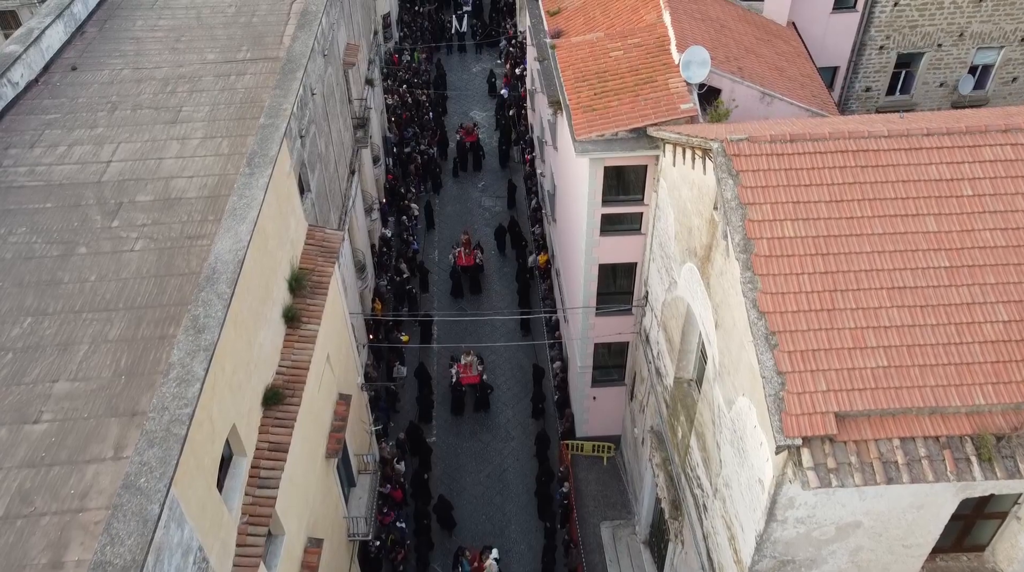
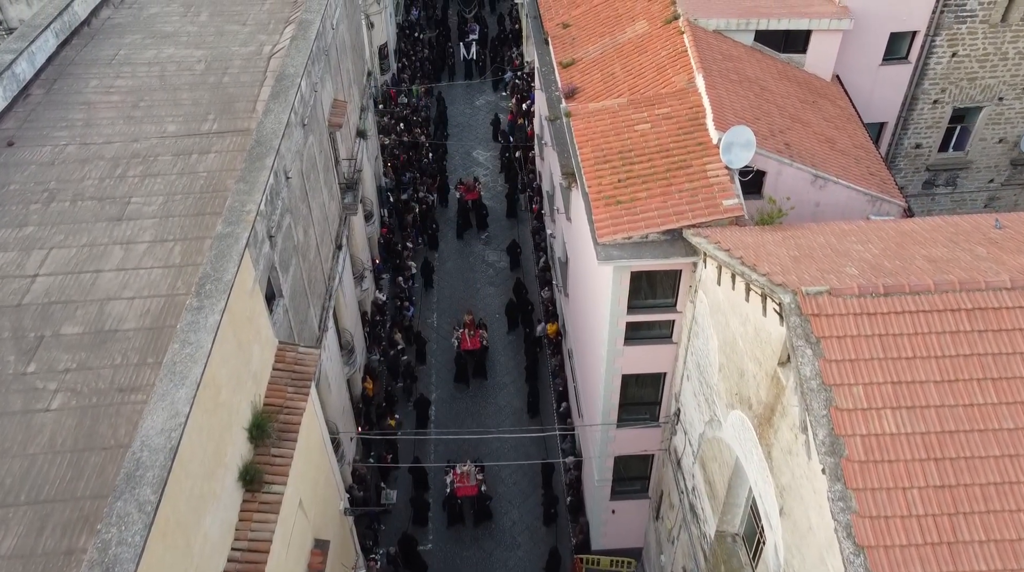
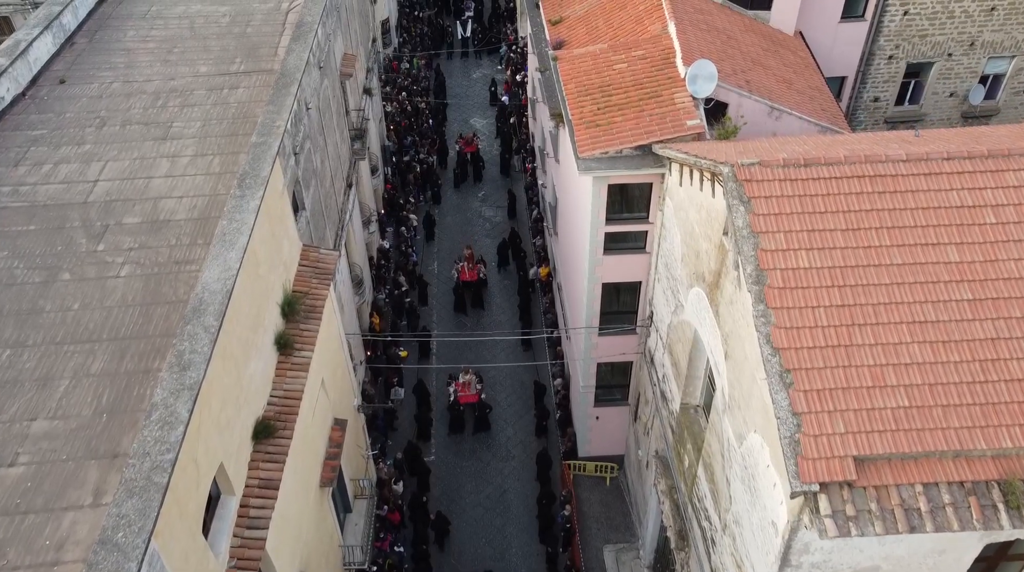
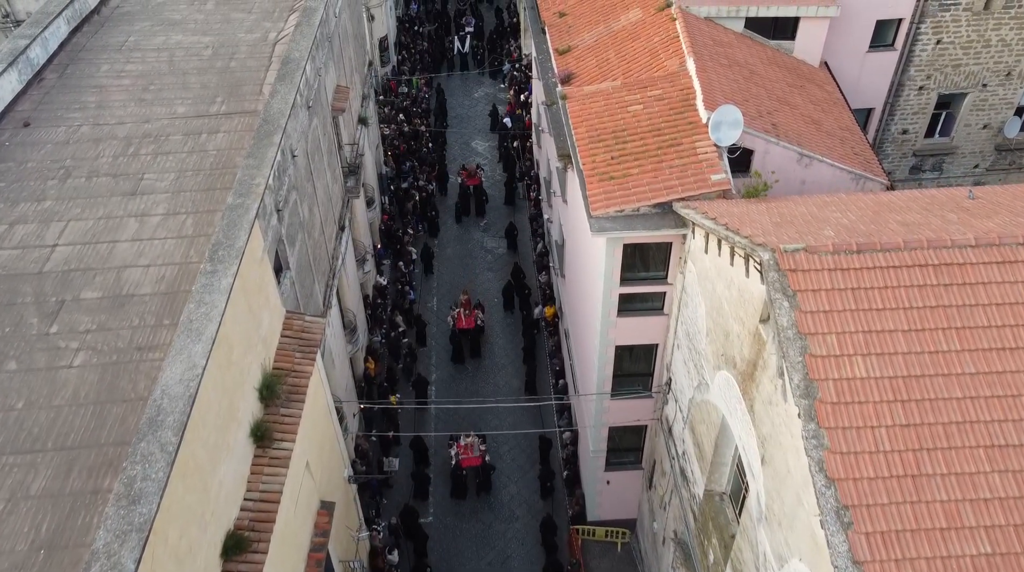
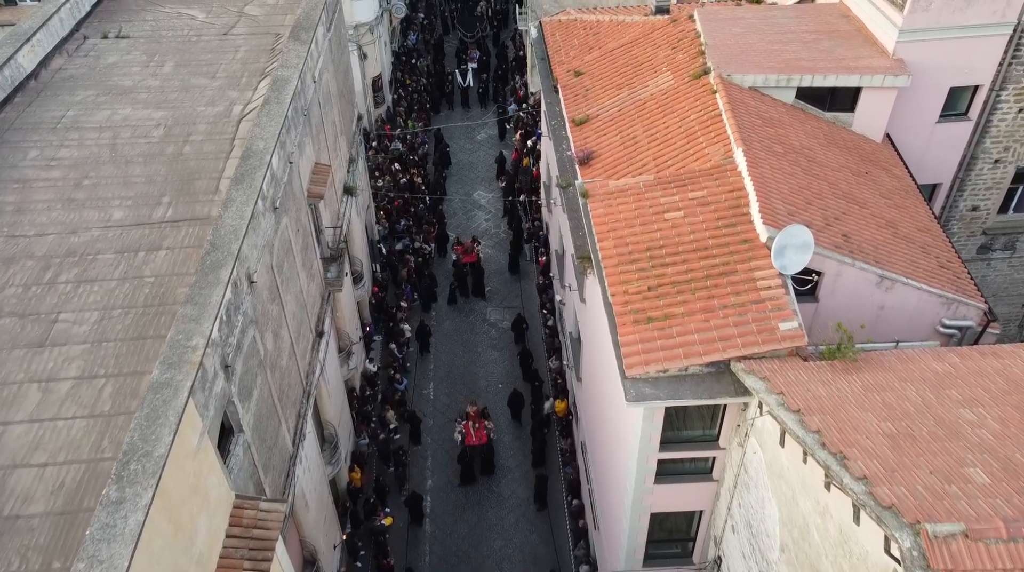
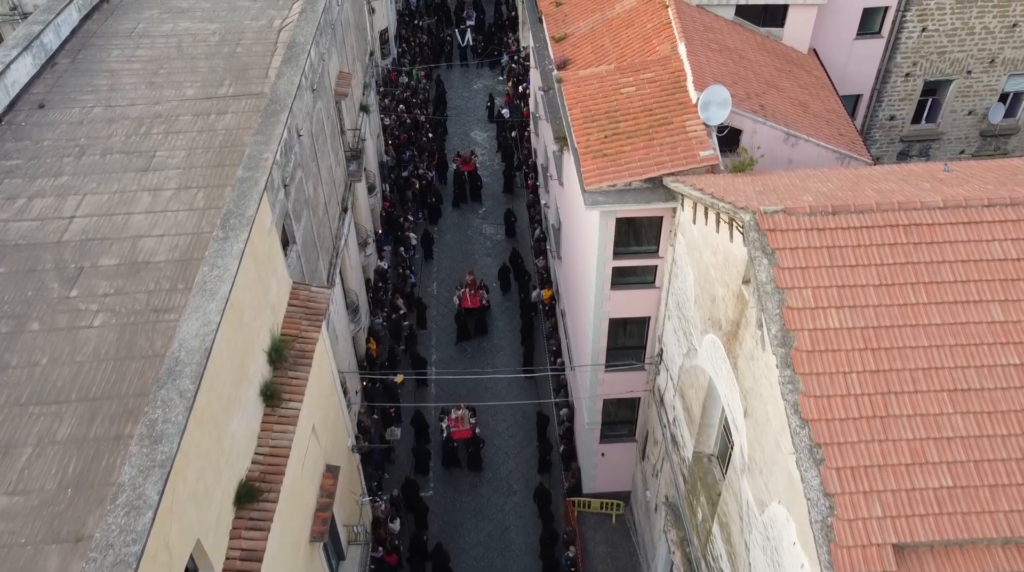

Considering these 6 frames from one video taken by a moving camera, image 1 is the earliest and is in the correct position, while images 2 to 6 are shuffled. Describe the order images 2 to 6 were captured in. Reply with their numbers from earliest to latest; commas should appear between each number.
3, 6, 4, 2, 5
